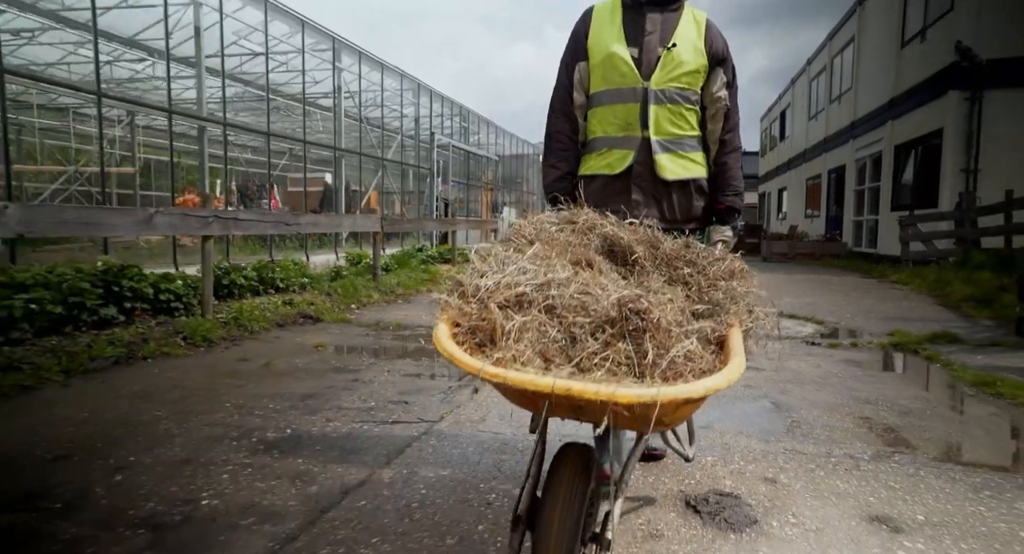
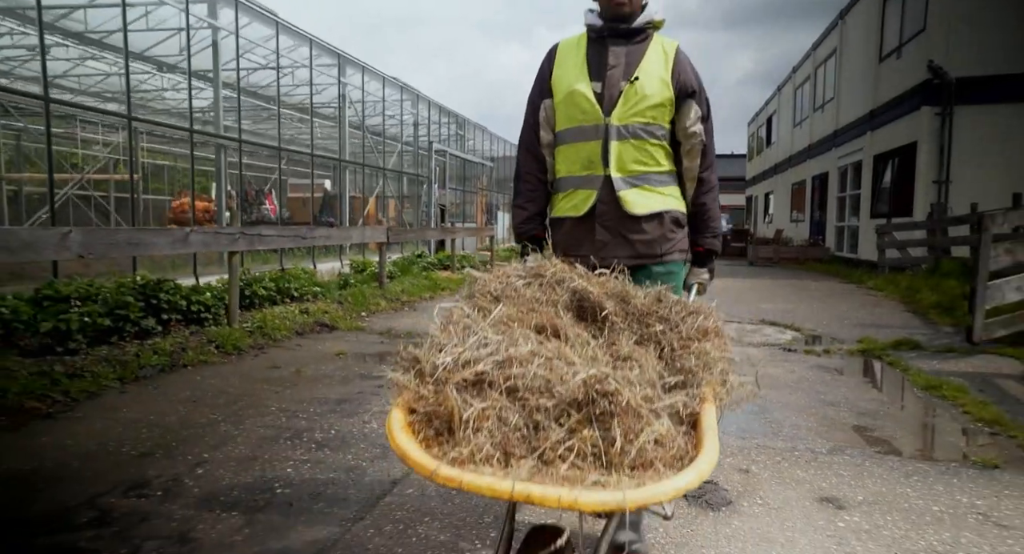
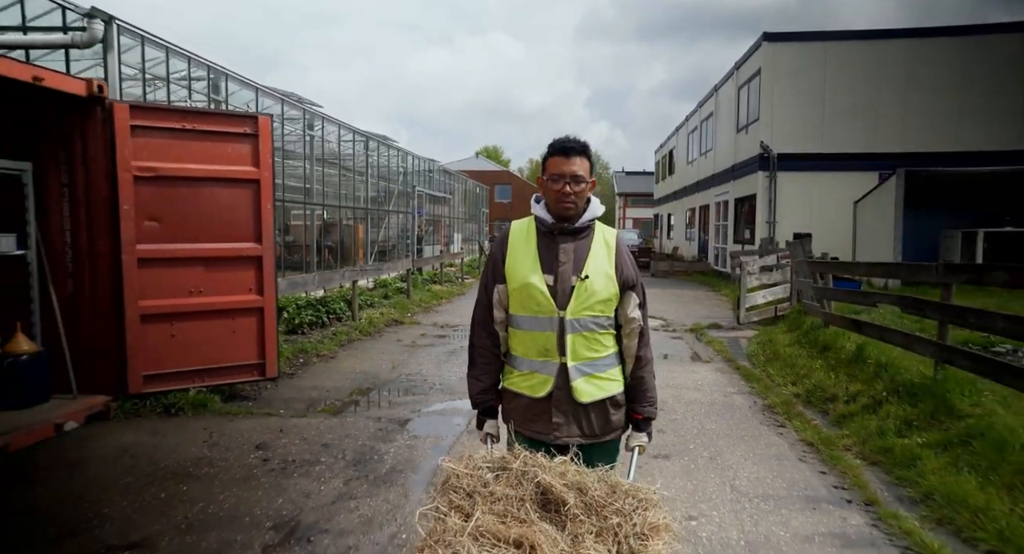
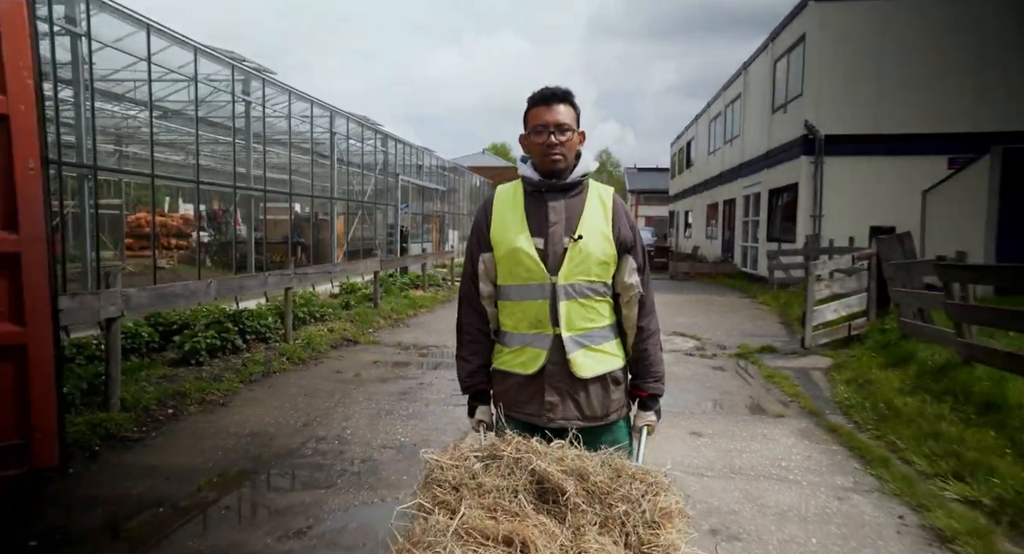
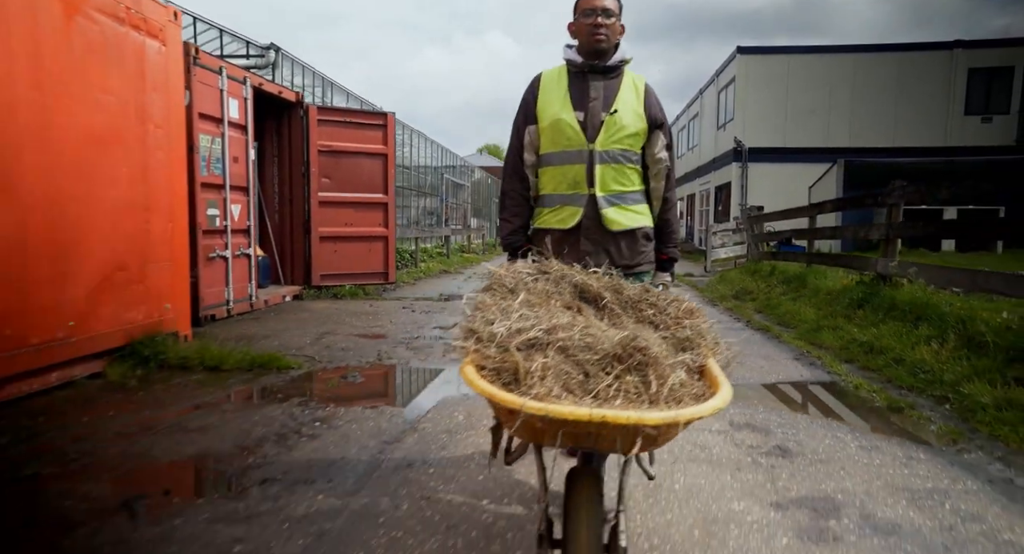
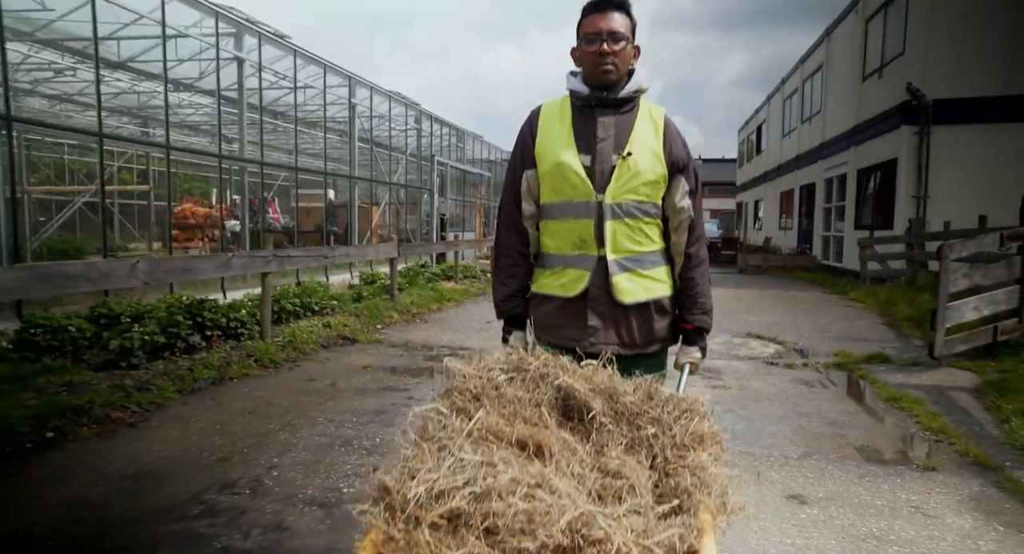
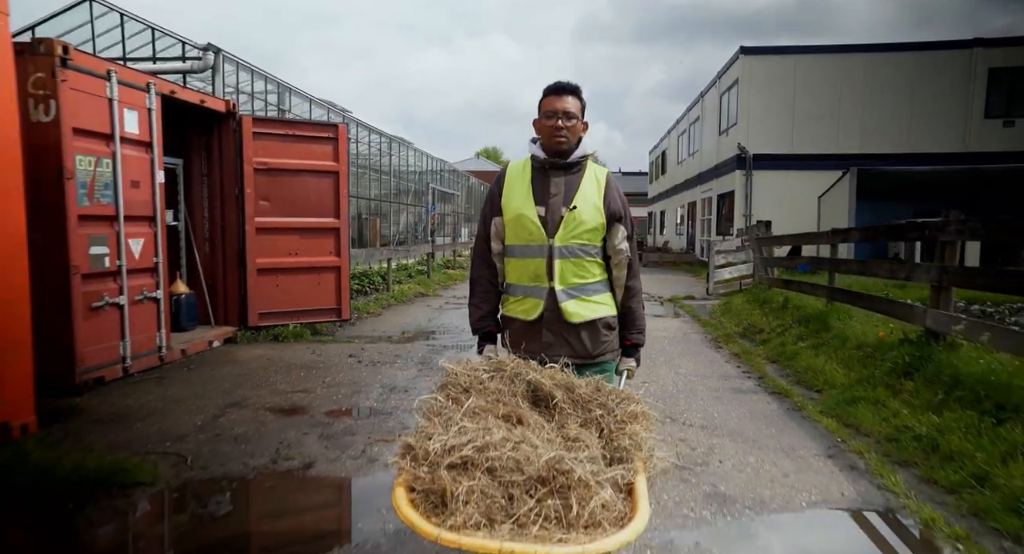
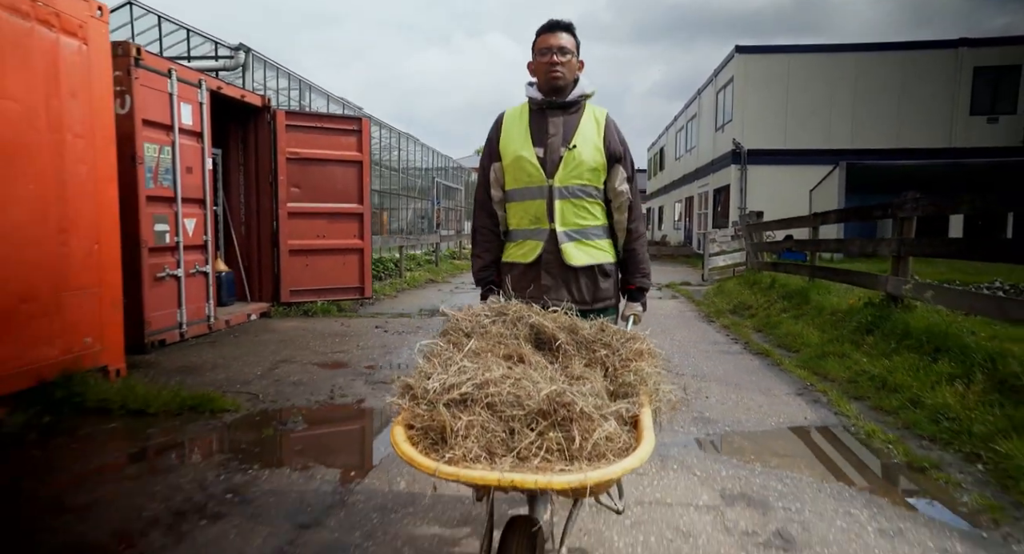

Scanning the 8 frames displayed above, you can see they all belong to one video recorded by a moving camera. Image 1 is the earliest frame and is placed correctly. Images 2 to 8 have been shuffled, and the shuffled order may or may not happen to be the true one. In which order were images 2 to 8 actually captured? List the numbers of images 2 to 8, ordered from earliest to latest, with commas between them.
2, 6, 4, 3, 7, 8, 5
